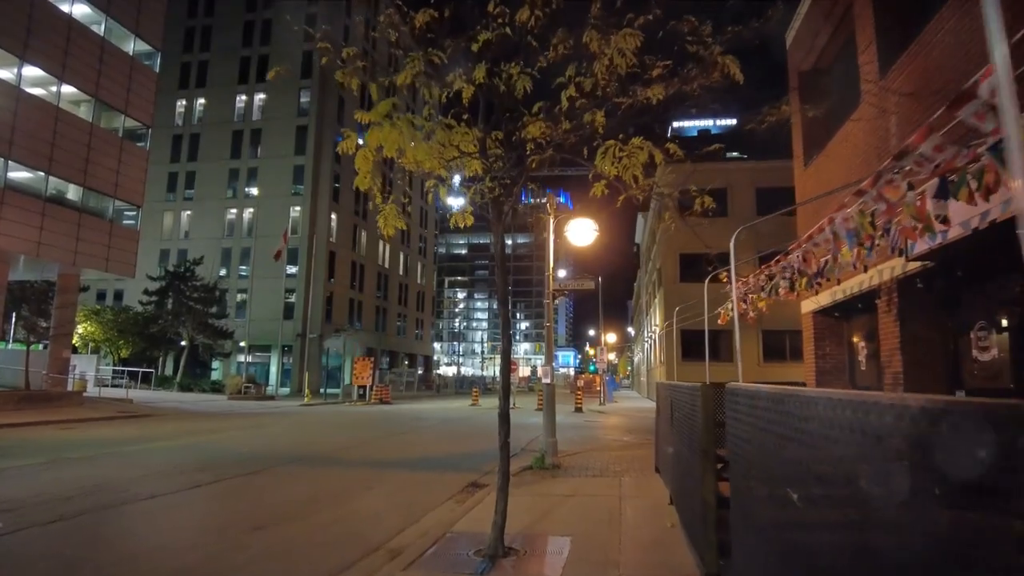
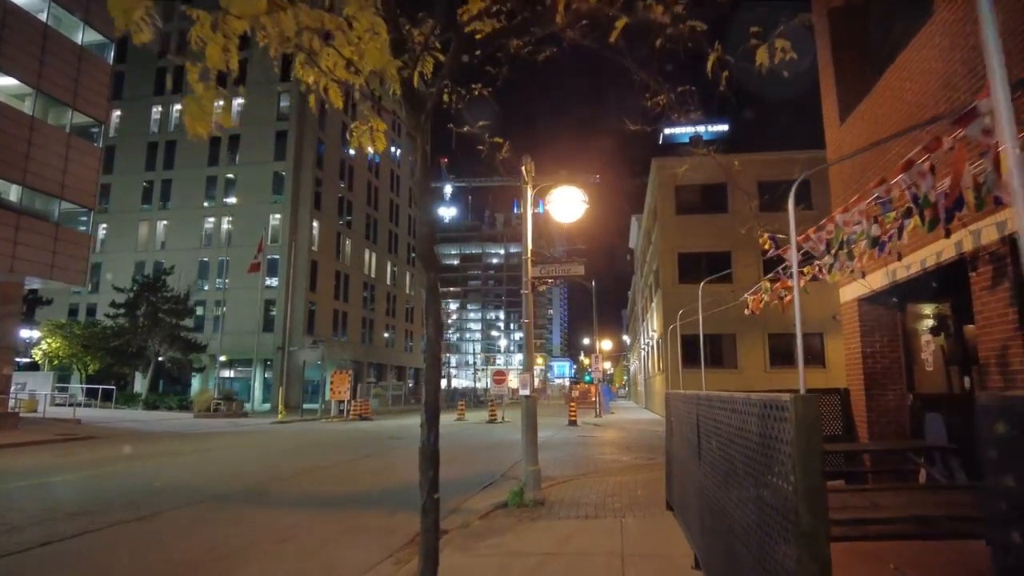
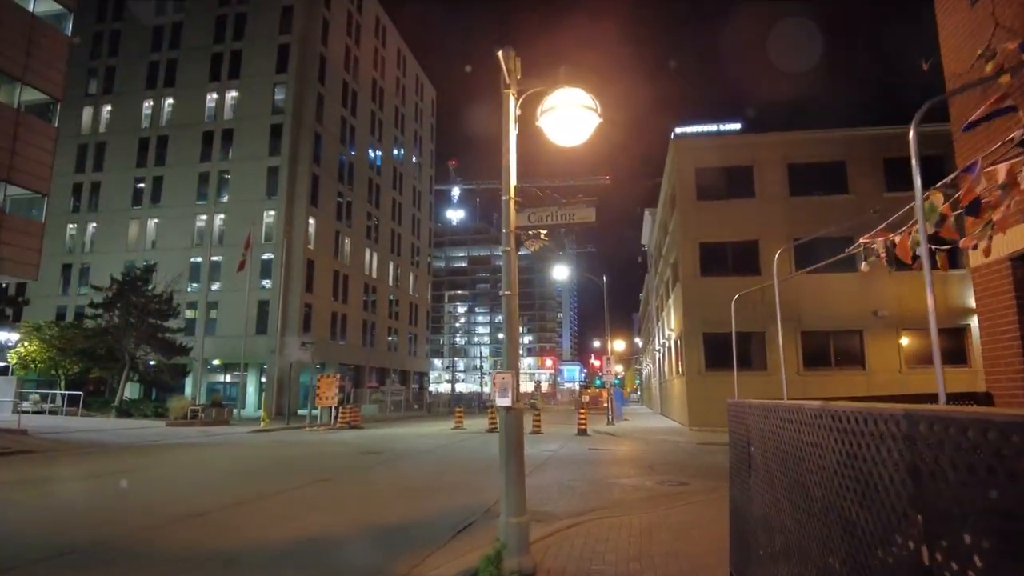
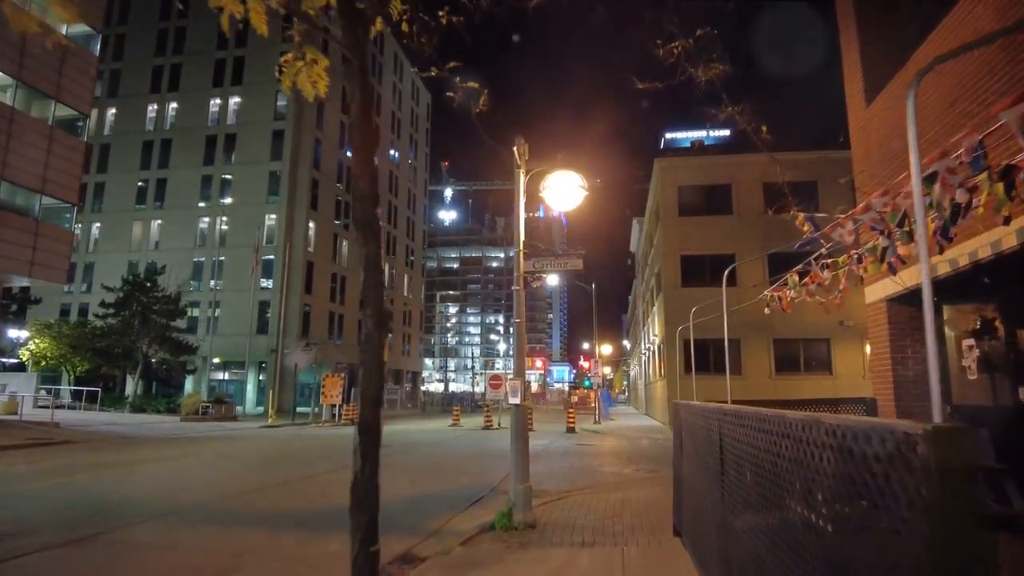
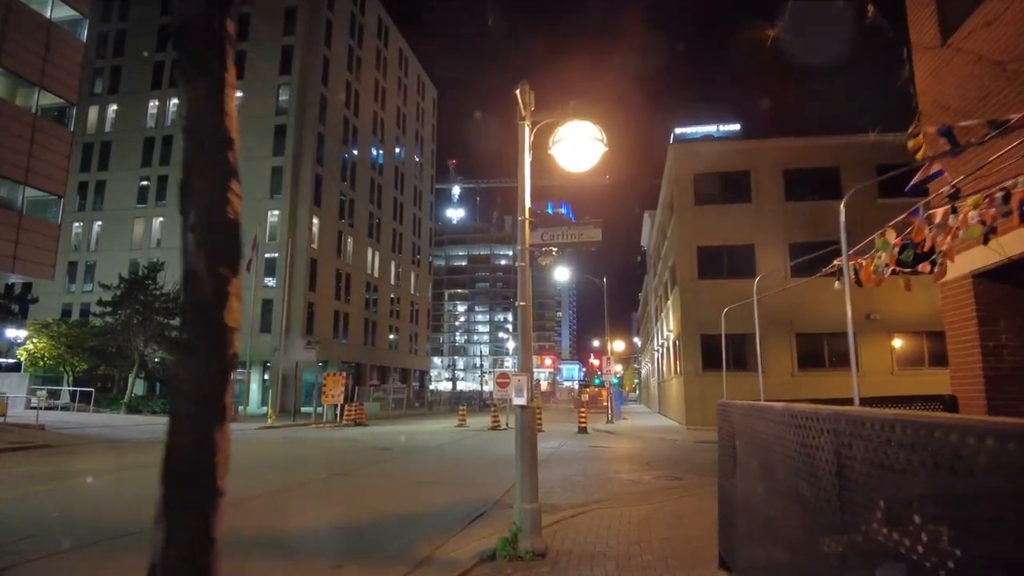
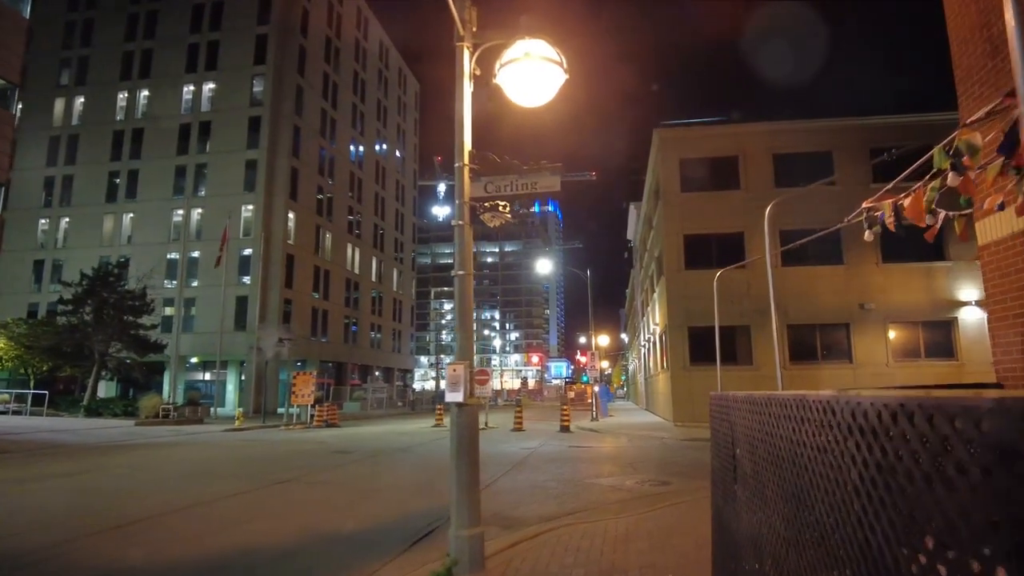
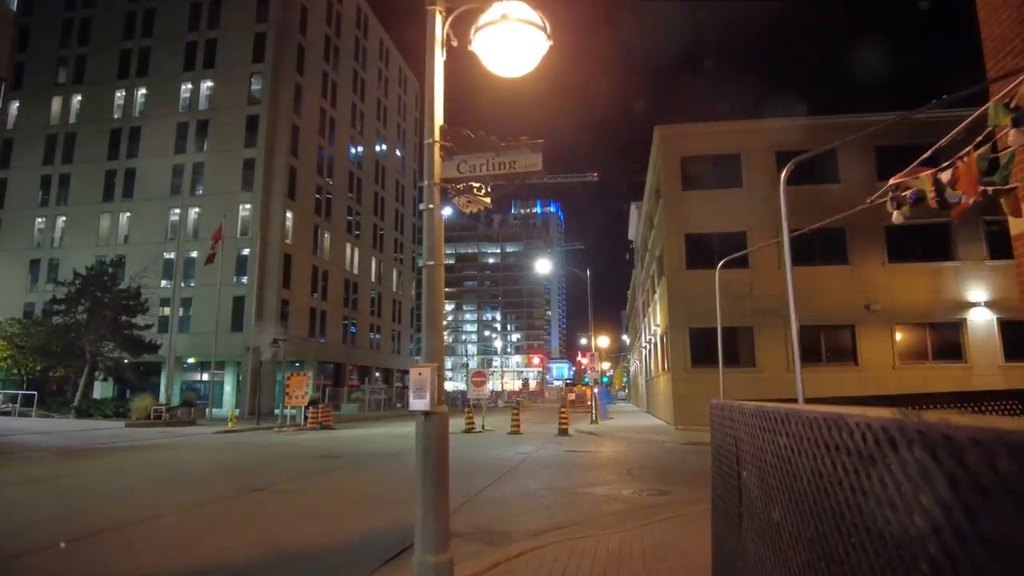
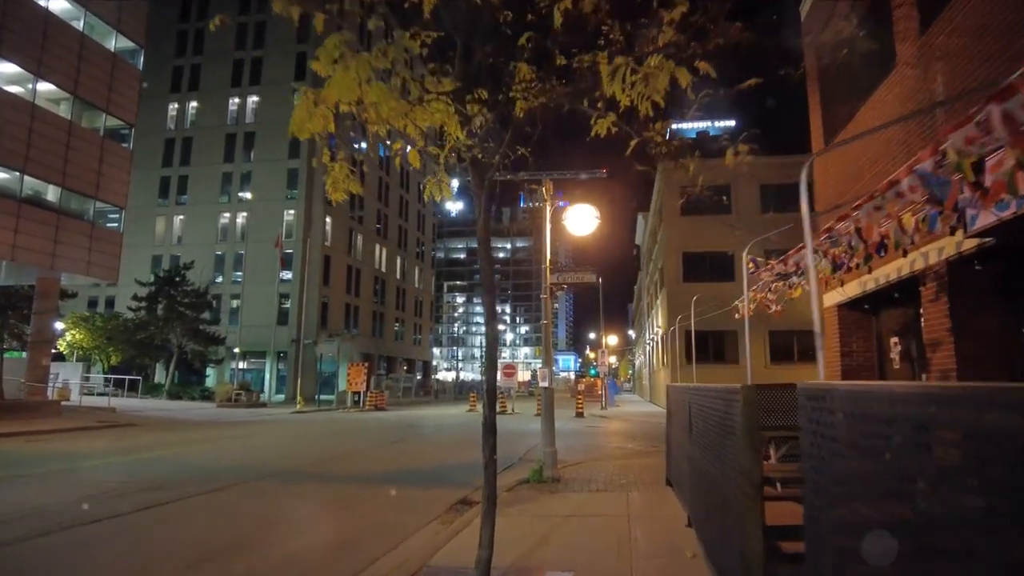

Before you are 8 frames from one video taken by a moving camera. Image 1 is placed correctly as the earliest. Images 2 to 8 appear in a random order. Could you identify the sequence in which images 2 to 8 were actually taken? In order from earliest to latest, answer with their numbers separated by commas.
8, 2, 4, 5, 3, 6, 7
